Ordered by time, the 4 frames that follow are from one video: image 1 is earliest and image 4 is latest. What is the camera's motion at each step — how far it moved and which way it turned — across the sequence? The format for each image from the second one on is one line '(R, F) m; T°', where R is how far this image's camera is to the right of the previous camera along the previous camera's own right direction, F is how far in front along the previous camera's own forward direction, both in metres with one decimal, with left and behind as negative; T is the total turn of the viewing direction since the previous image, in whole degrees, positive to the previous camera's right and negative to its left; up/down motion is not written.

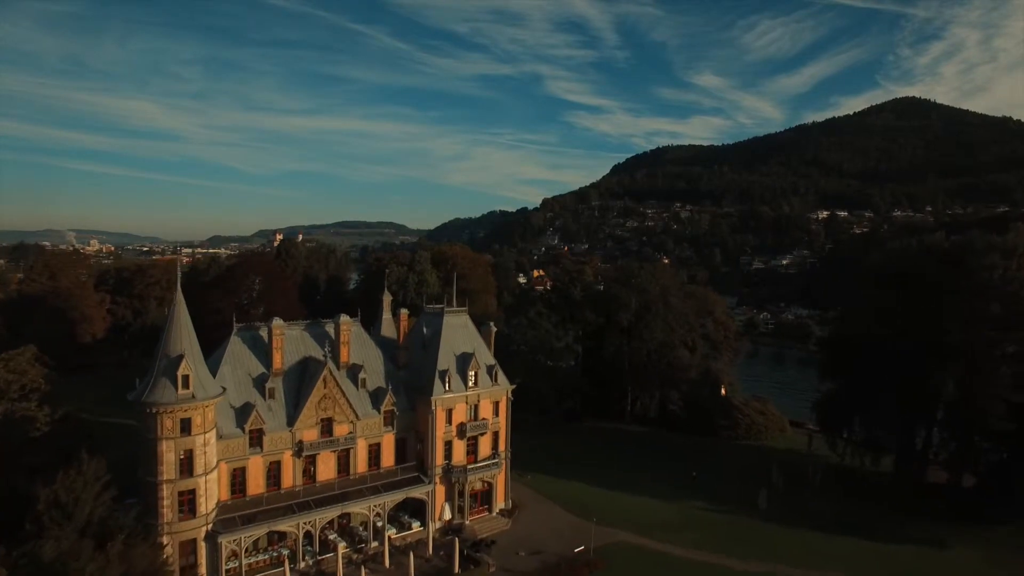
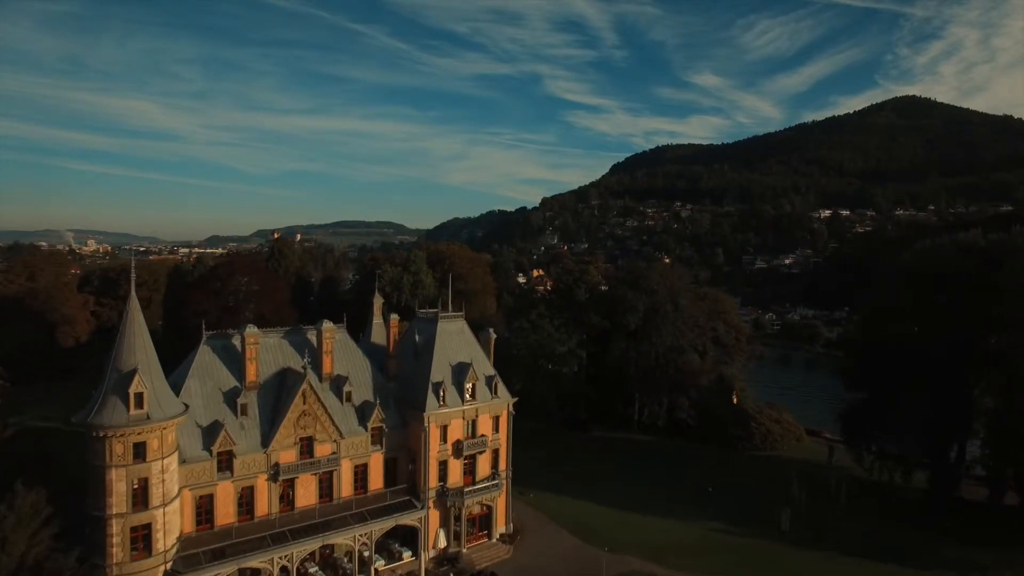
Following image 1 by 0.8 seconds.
(0.0, +1.0) m; 0°
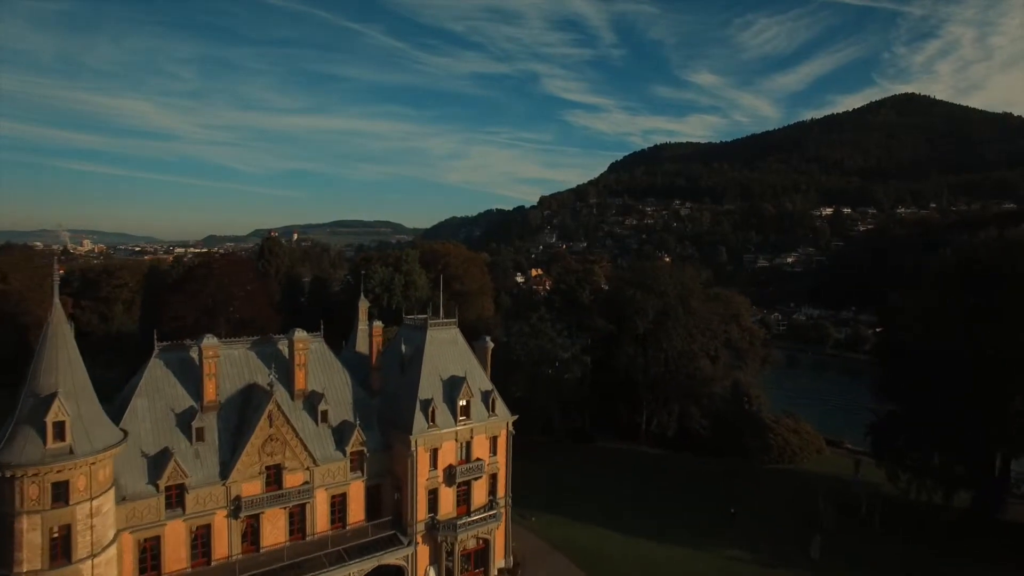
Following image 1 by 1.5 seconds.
(0.0, +1.2) m; 0°
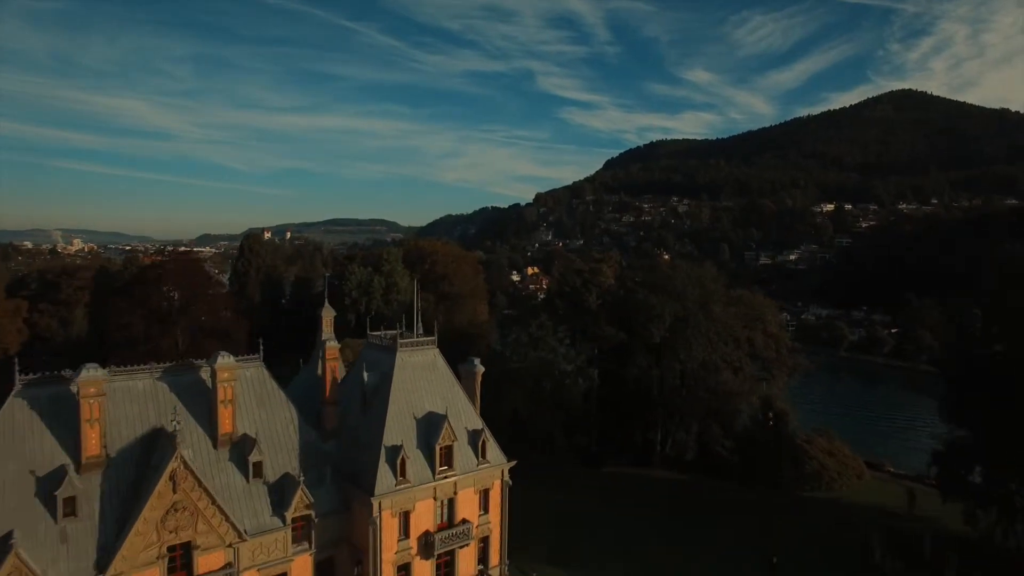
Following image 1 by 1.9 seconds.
(0.0, +2.0) m; 0°
